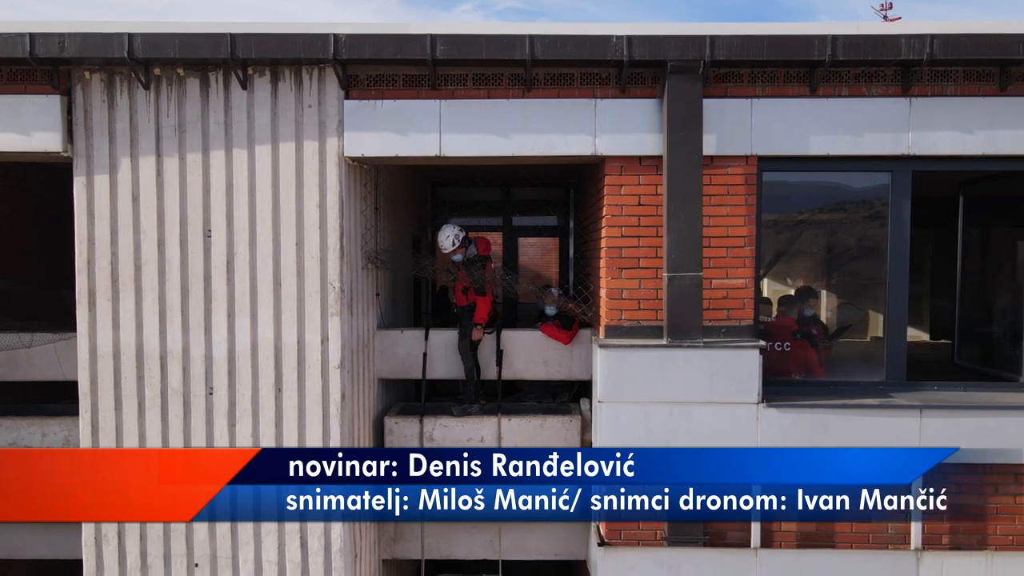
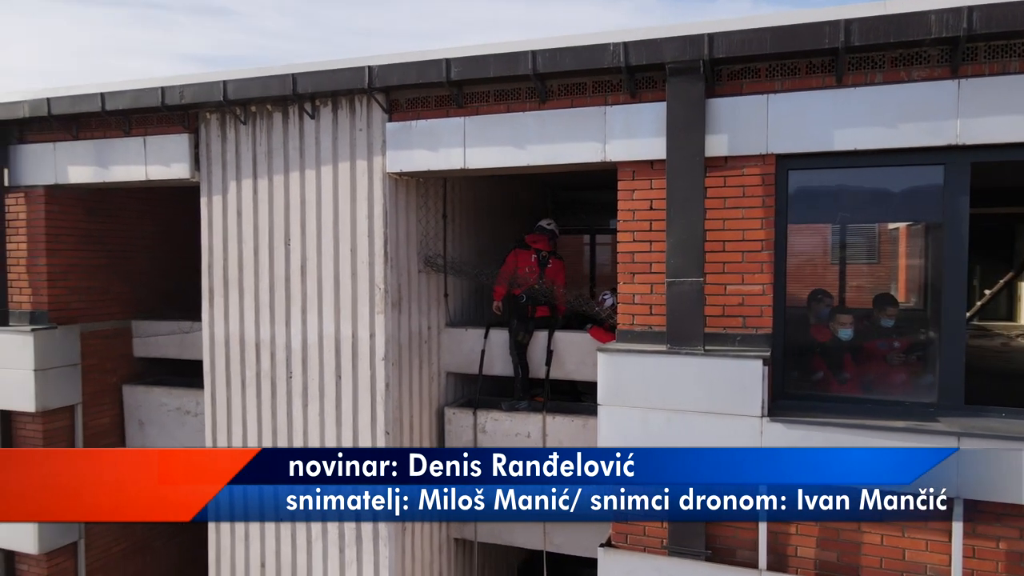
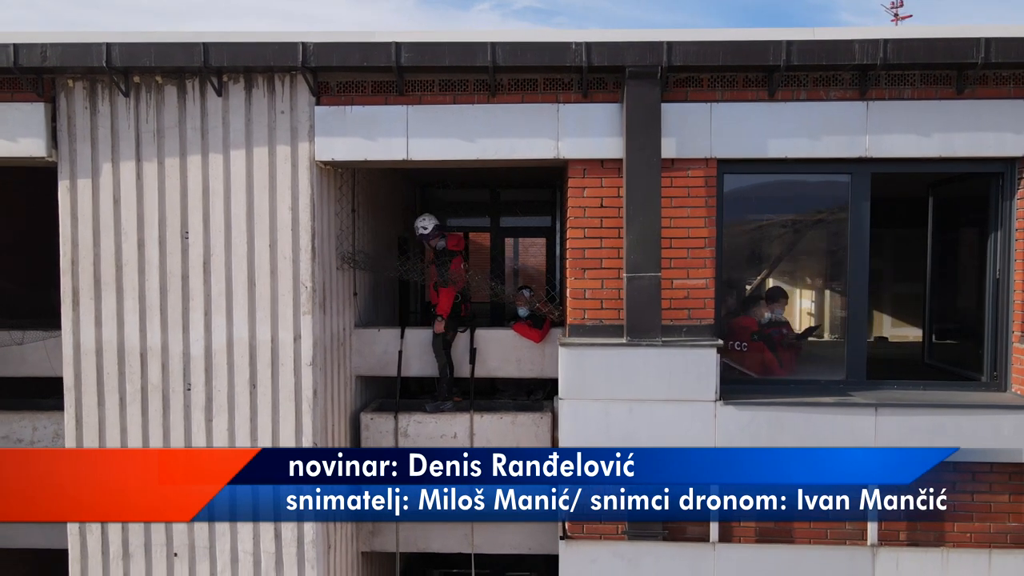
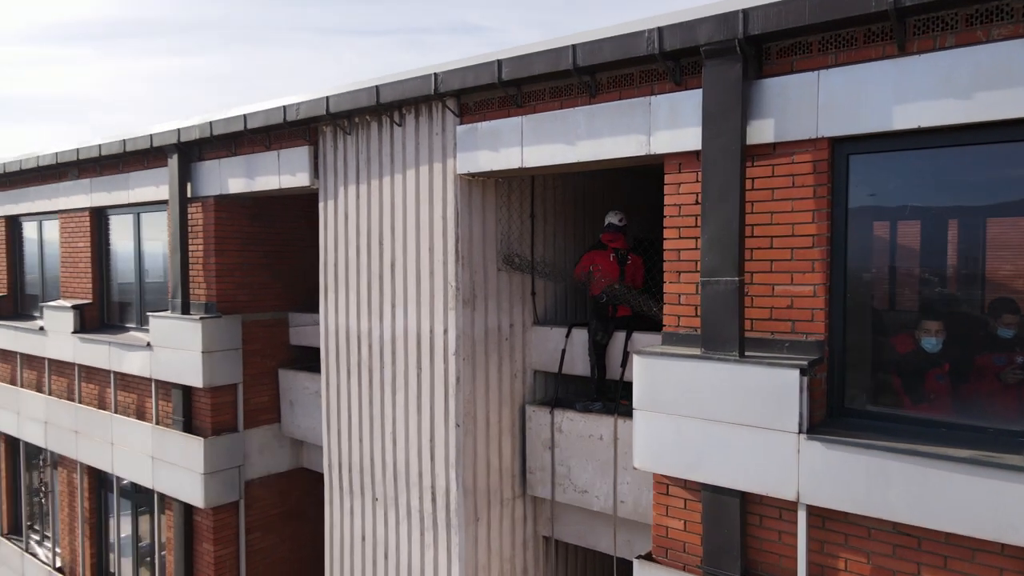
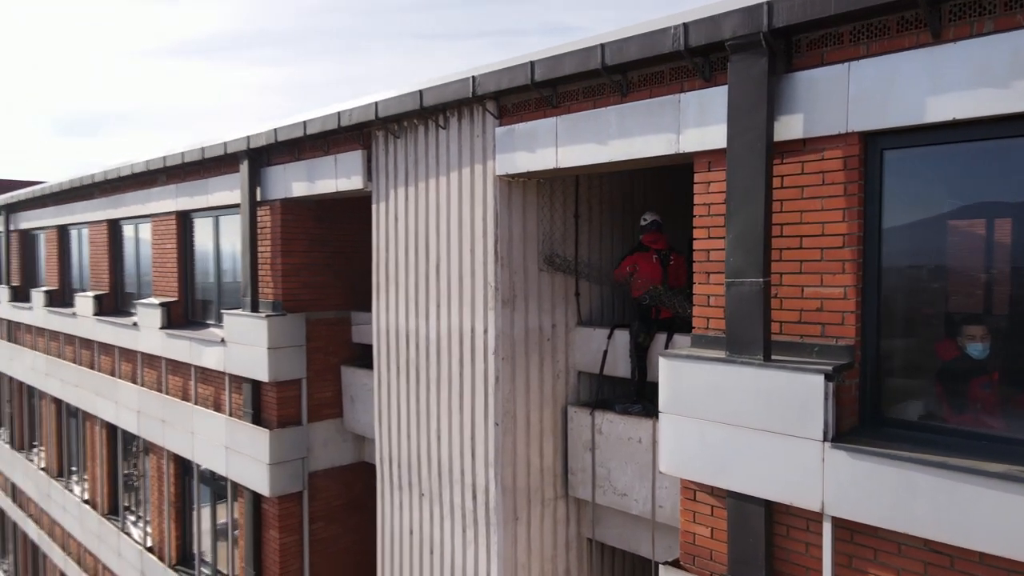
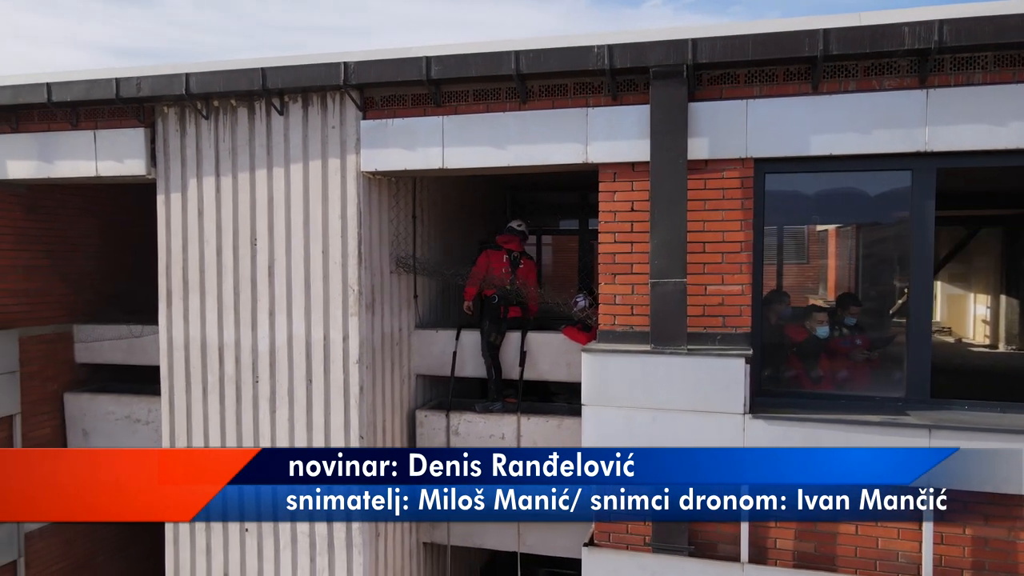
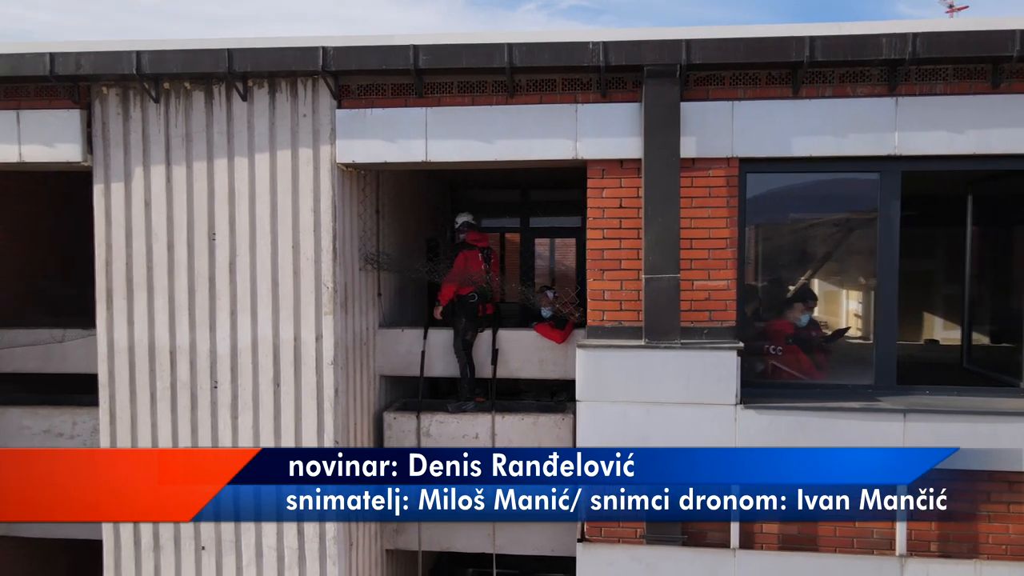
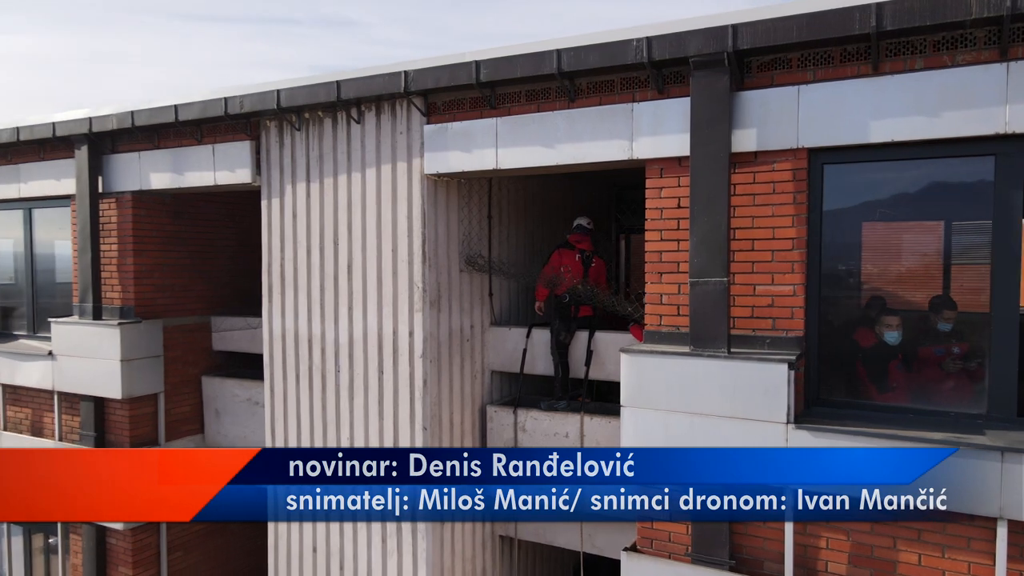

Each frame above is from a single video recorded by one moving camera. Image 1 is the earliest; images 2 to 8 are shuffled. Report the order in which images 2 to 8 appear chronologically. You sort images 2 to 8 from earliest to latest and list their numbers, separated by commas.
3, 7, 6, 2, 8, 4, 5
